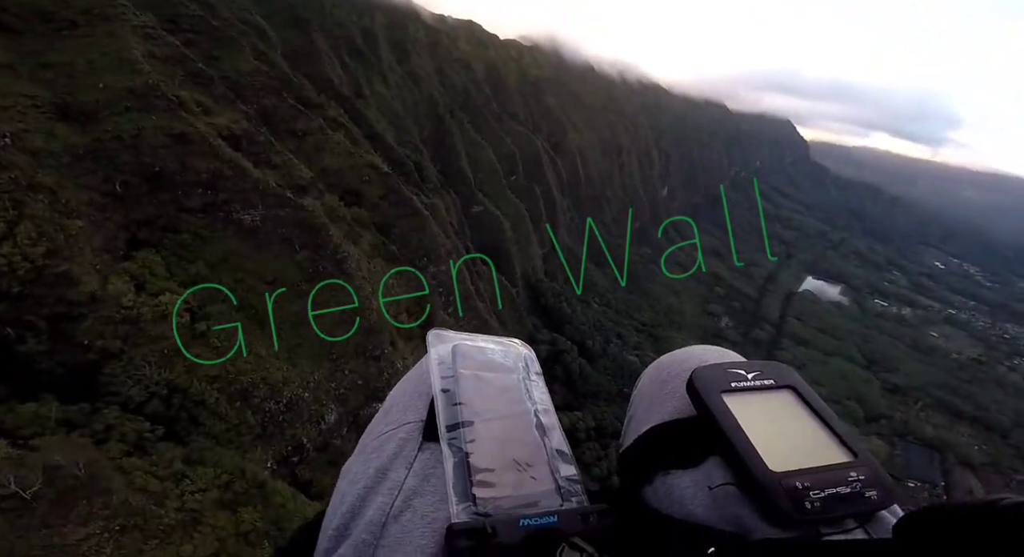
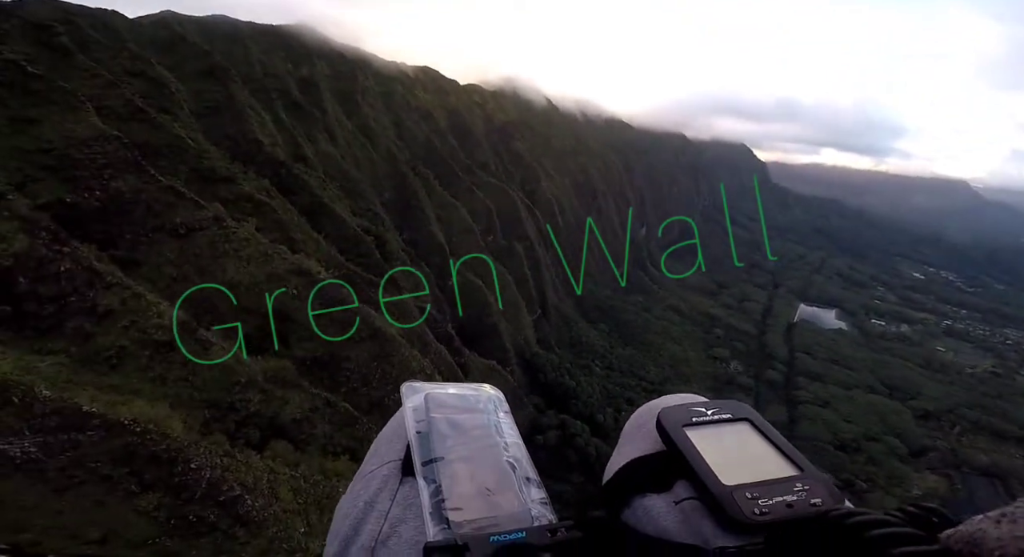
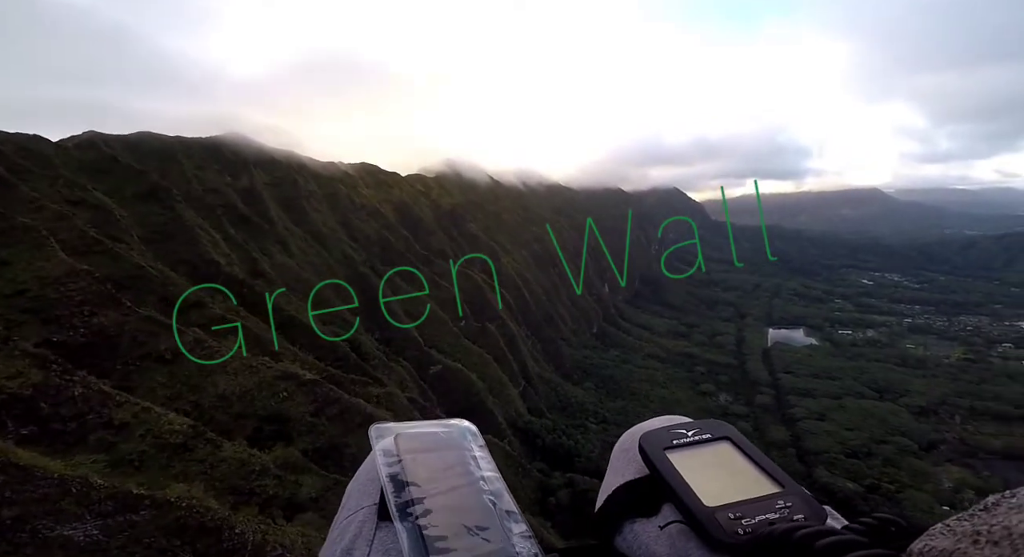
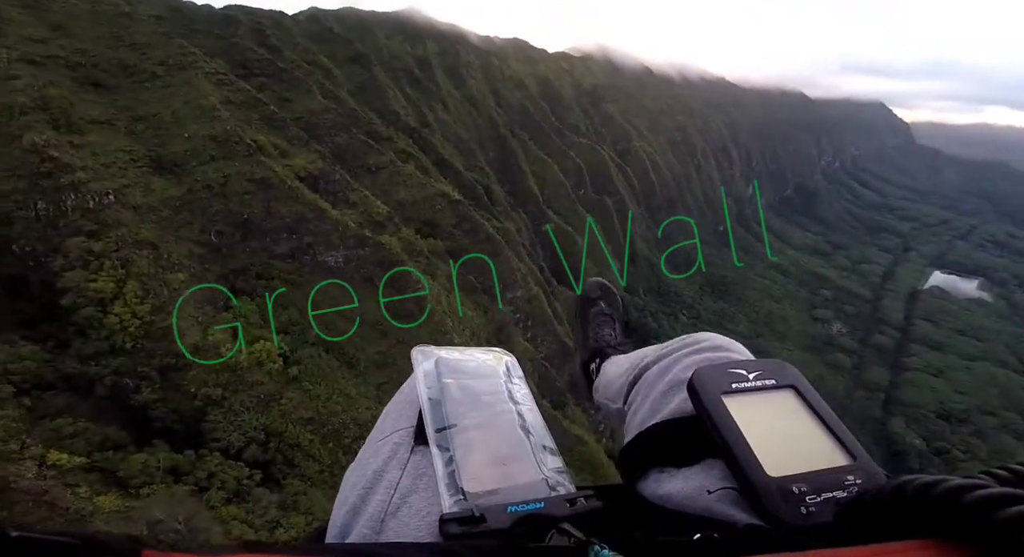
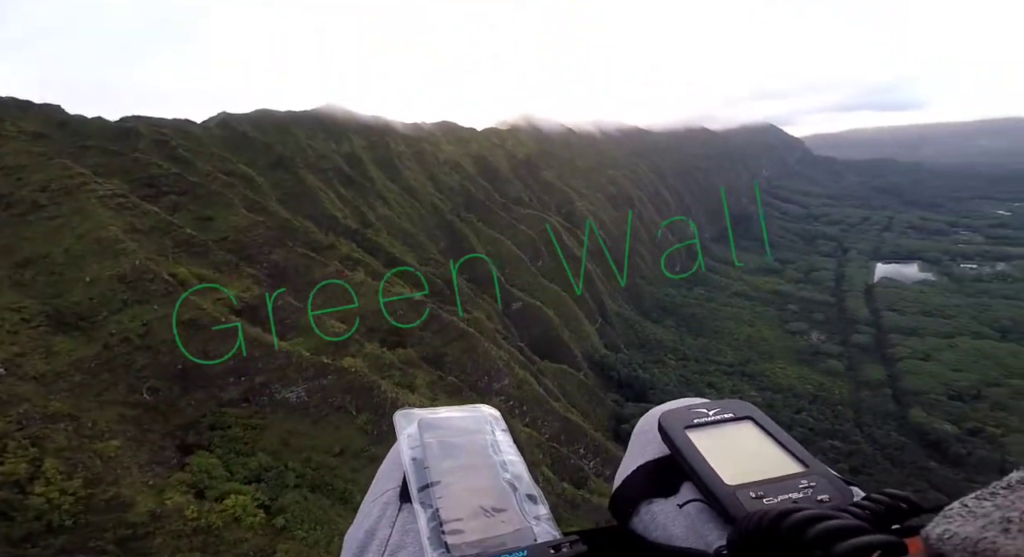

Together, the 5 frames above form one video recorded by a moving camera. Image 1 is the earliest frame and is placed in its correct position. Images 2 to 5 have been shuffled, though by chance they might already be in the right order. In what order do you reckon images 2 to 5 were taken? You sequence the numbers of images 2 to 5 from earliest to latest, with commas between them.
4, 5, 3, 2
